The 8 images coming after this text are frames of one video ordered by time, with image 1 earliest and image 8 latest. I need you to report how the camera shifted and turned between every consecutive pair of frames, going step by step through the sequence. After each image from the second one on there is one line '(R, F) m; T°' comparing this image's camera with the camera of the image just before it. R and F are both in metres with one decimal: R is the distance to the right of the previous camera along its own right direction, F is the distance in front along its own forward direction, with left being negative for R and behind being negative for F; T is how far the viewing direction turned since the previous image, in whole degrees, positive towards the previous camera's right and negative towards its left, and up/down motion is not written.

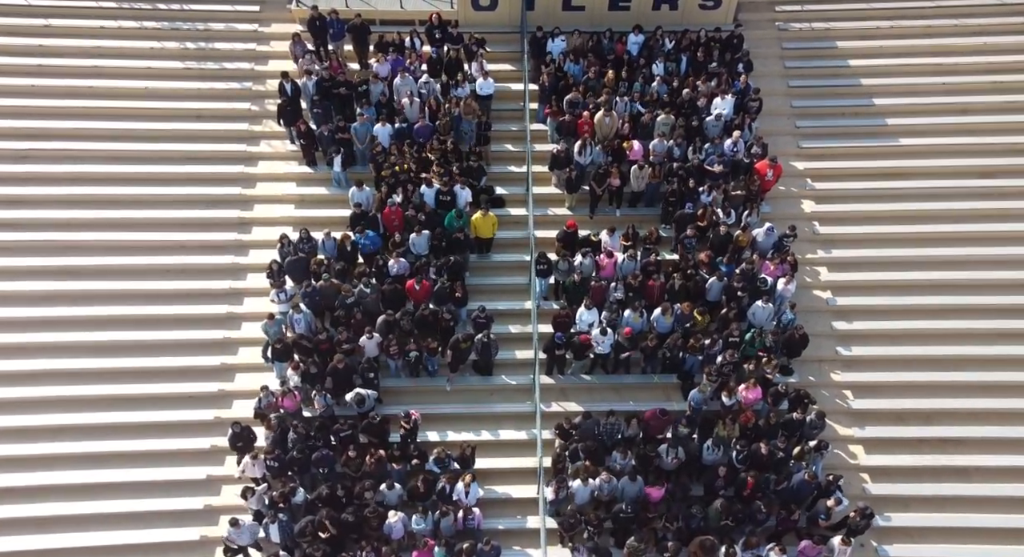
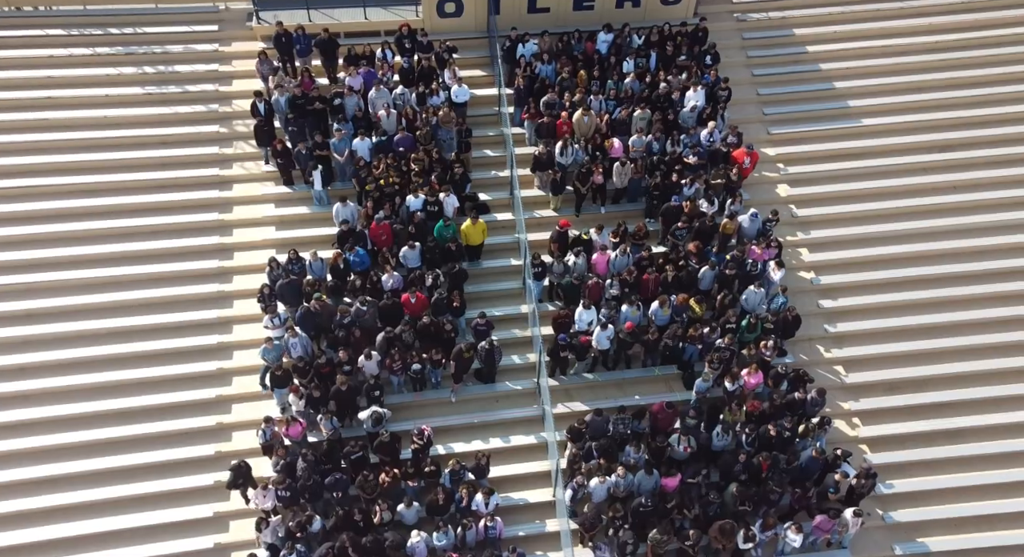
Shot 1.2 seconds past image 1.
(-1.1, +0.1) m; +5°
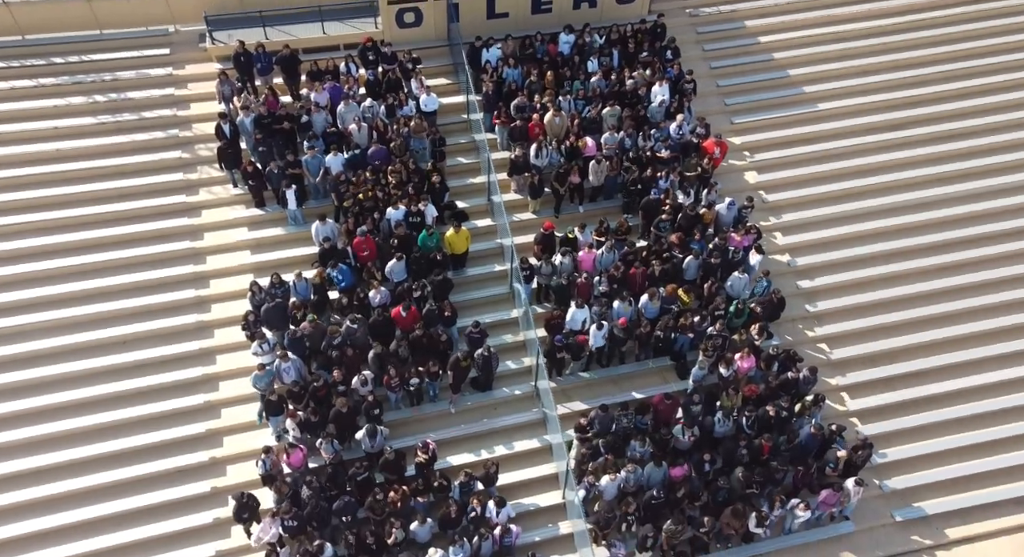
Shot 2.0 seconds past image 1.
(-1.0, +0.1) m; +5°
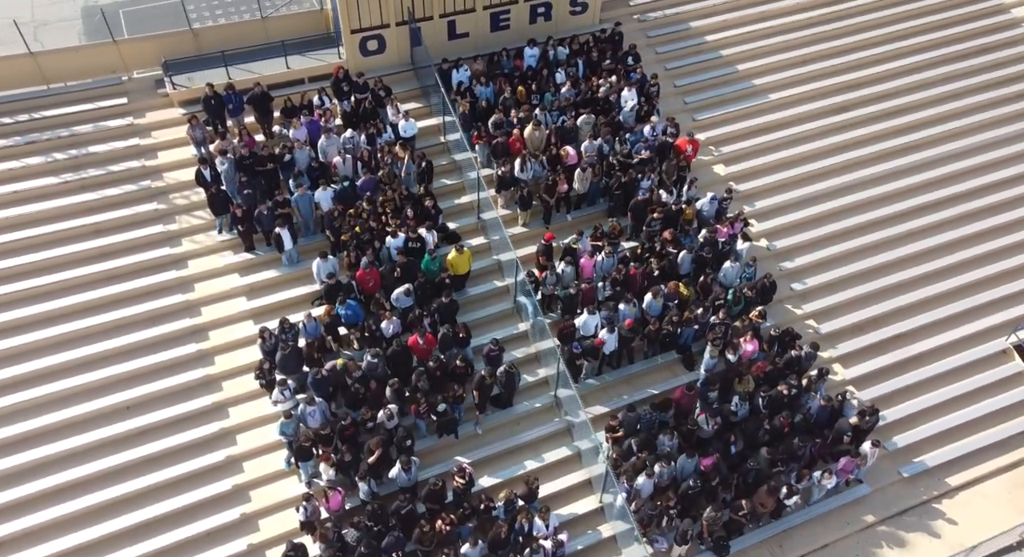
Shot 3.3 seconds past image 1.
(-1.9, 0.0) m; +7°
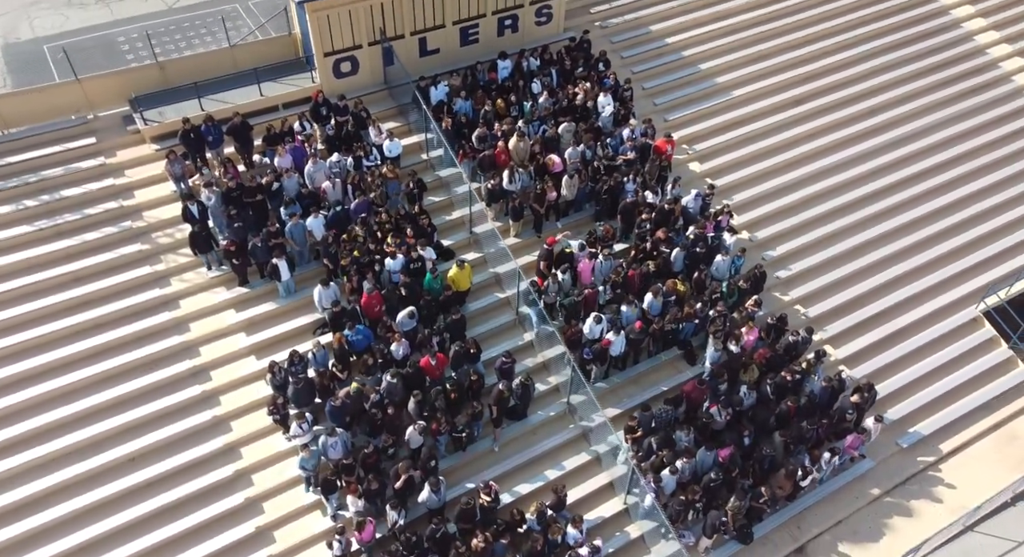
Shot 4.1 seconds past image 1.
(-1.3, +0.1) m; +5°
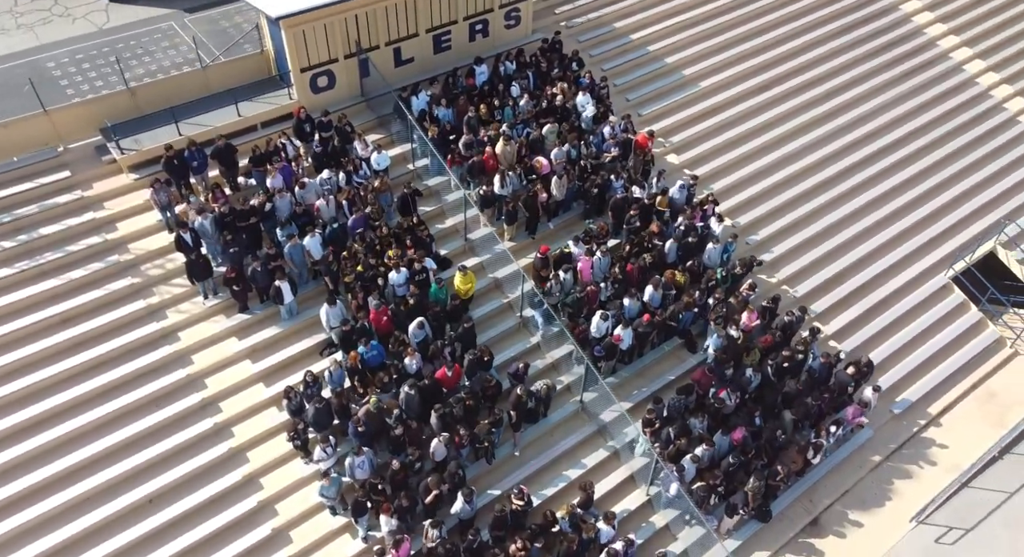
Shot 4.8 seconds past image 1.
(-1.3, +0.1) m; +5°
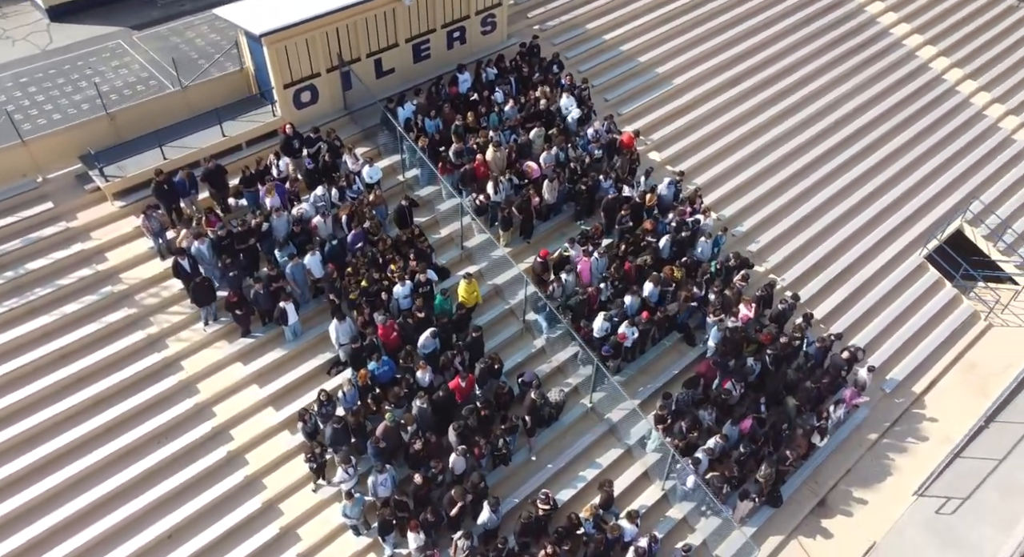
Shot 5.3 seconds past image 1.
(-1.0, 0.0) m; +4°
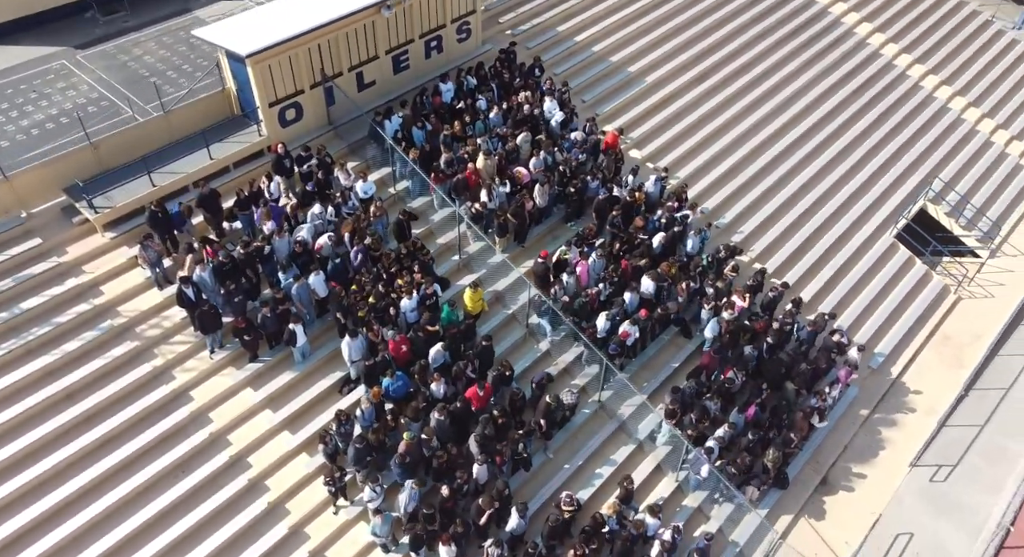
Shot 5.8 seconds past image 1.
(-1.0, 0.0) m; +4°
